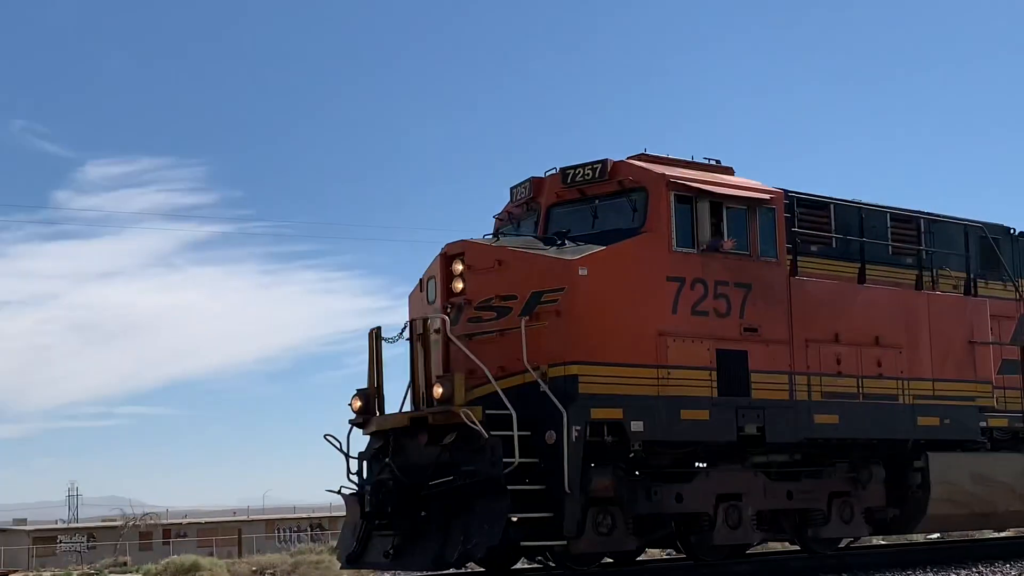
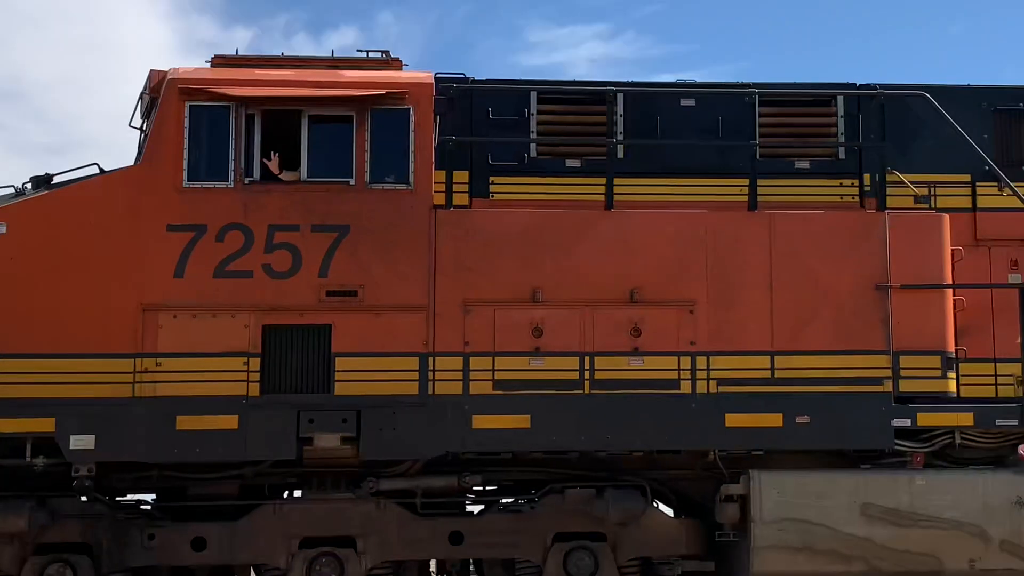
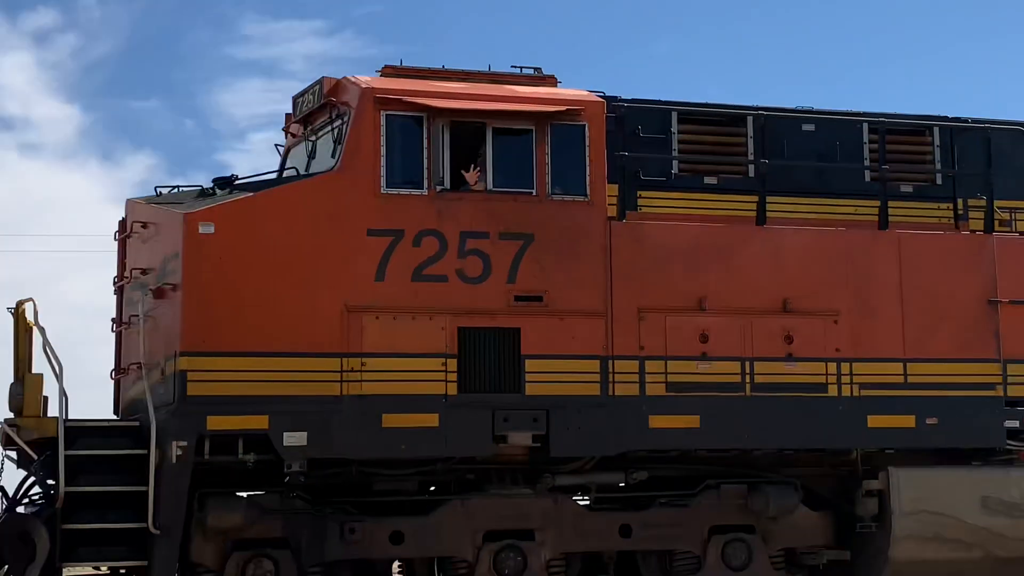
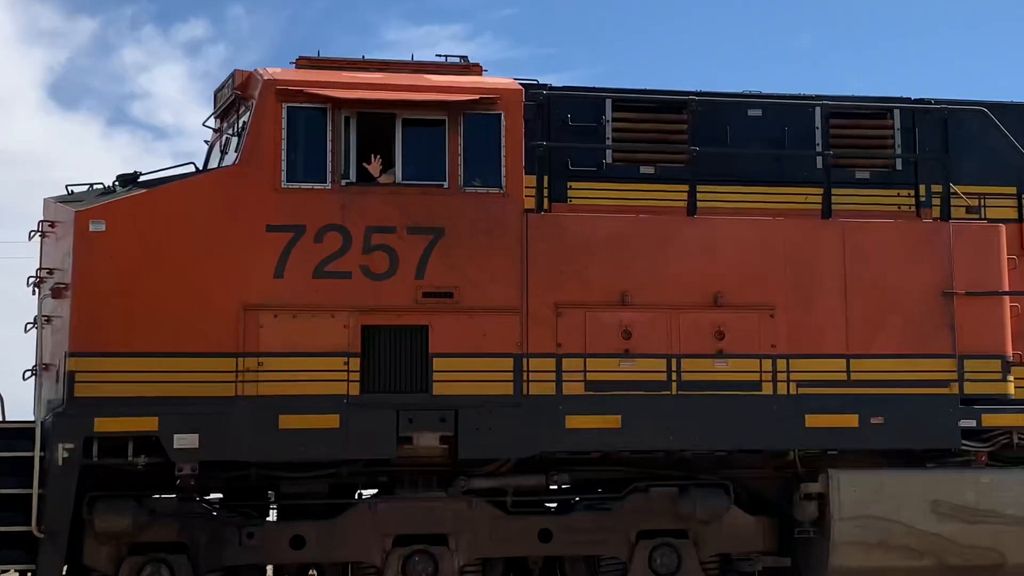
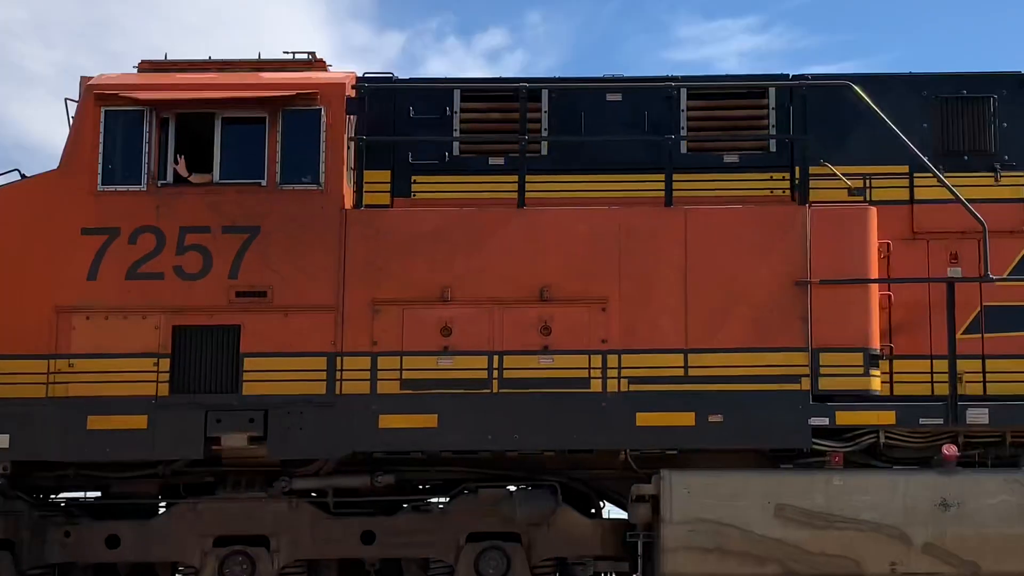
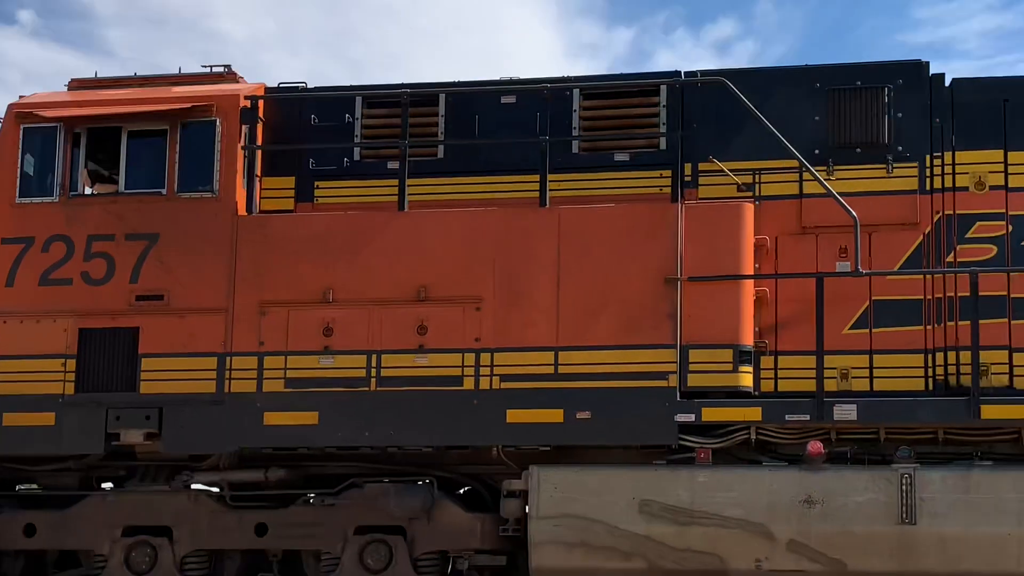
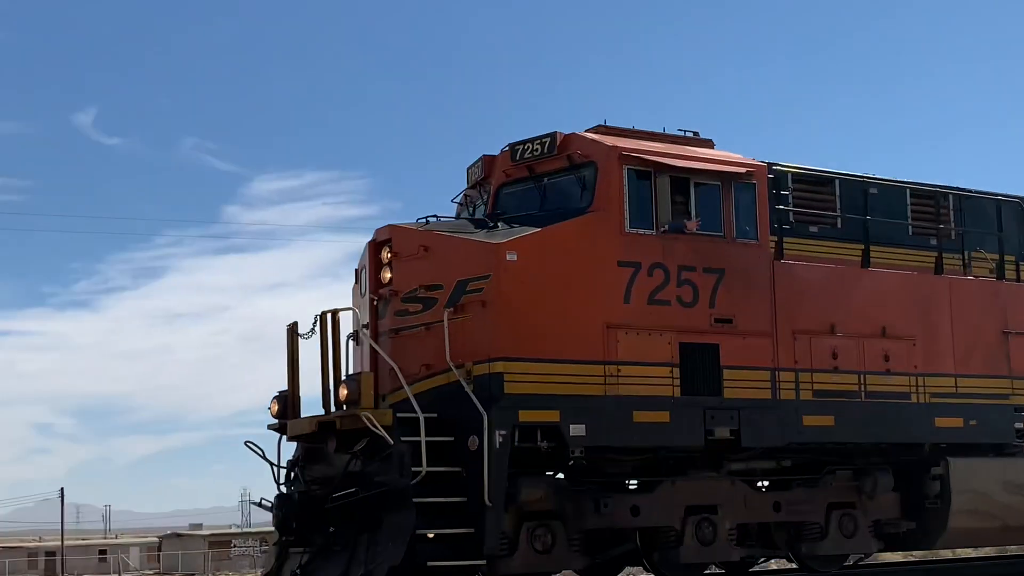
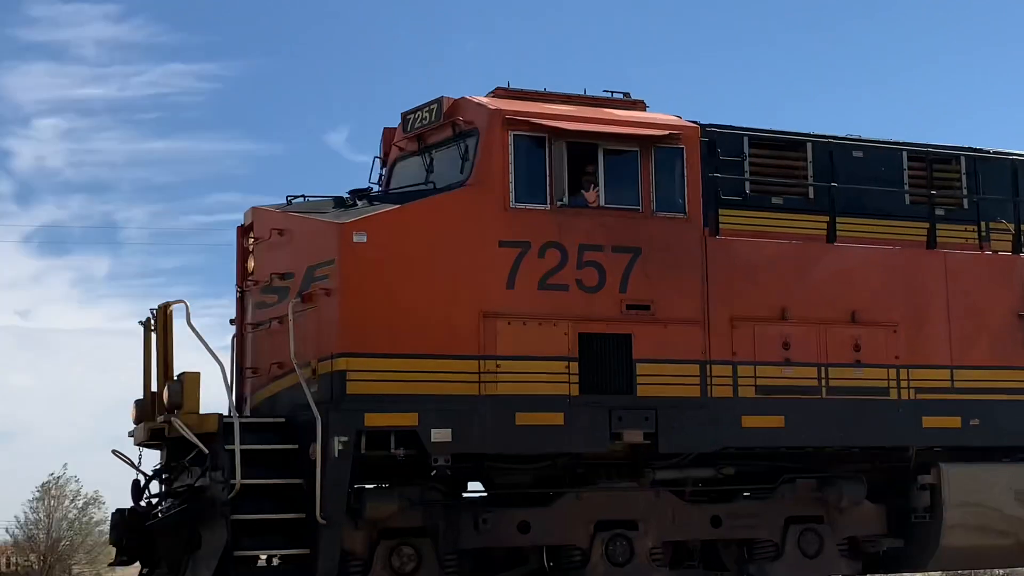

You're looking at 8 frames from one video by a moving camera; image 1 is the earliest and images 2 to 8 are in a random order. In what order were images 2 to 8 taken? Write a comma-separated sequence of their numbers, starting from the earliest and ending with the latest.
7, 8, 3, 4, 2, 5, 6
